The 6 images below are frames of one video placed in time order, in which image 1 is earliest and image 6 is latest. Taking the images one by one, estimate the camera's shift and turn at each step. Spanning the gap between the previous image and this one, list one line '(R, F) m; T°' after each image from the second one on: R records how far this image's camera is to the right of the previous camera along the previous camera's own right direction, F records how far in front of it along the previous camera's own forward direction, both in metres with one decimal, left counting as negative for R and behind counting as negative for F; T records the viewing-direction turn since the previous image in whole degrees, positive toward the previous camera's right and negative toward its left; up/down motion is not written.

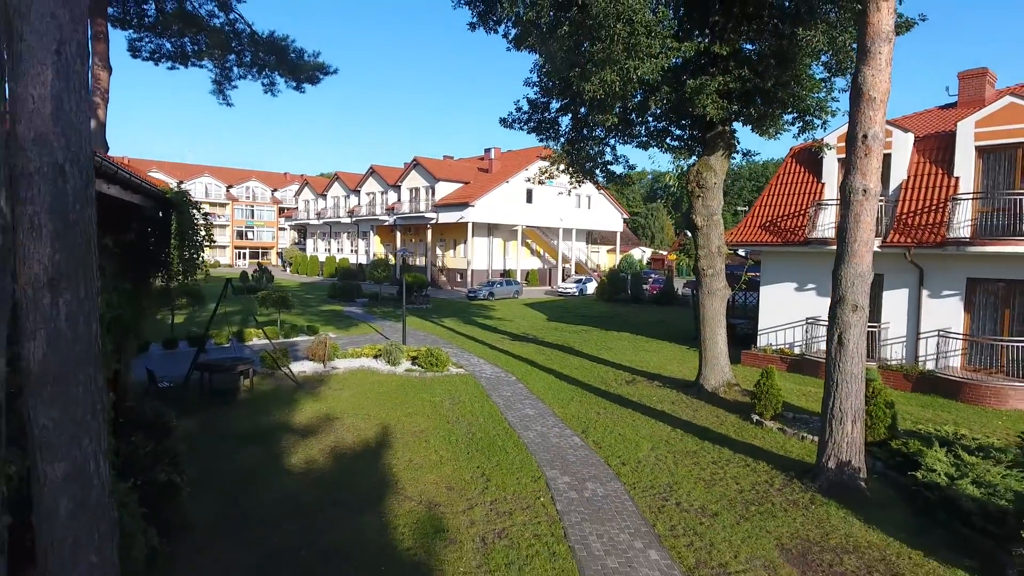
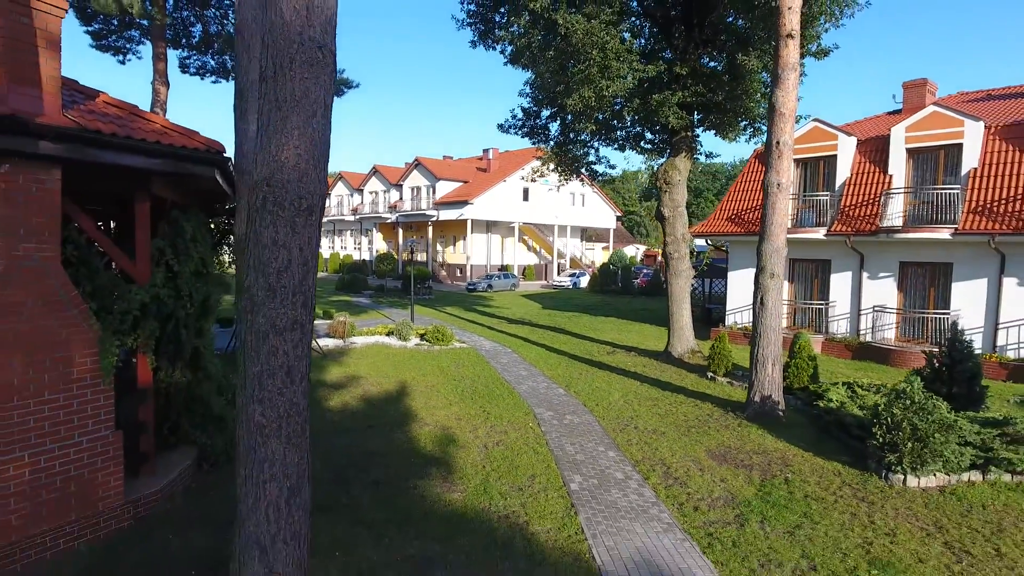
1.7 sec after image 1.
(0.0, -2.0) m; 0°
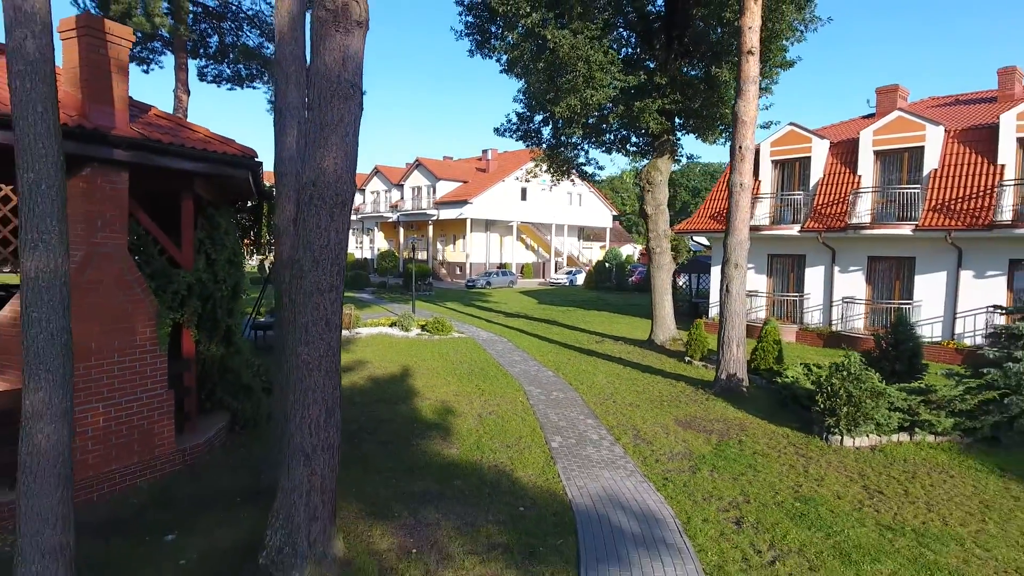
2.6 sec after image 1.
(+0.1, -1.1) m; 0°
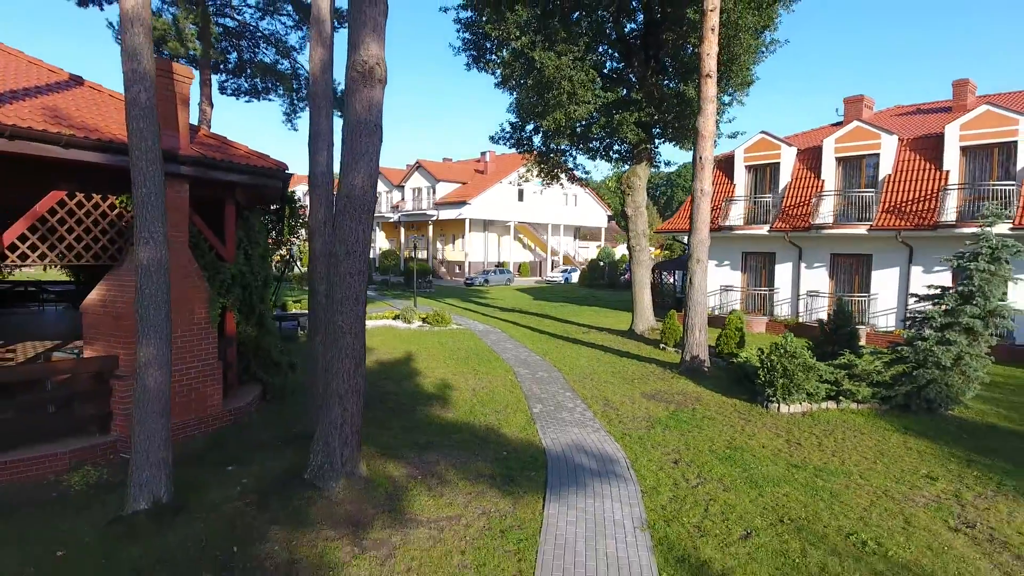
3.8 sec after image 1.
(+0.2, -1.5) m; 0°
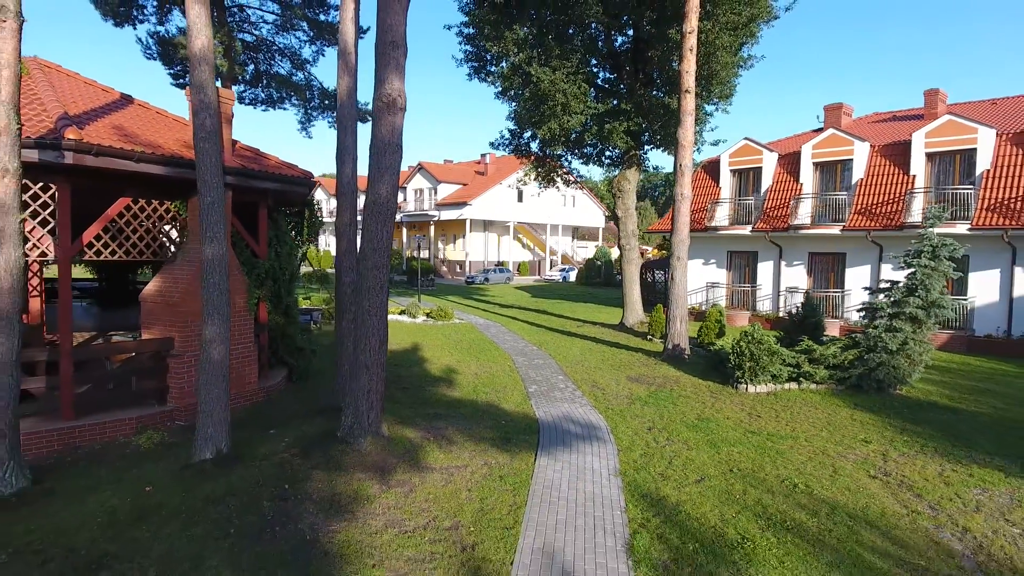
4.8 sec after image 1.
(0.0, -1.2) m; 0°
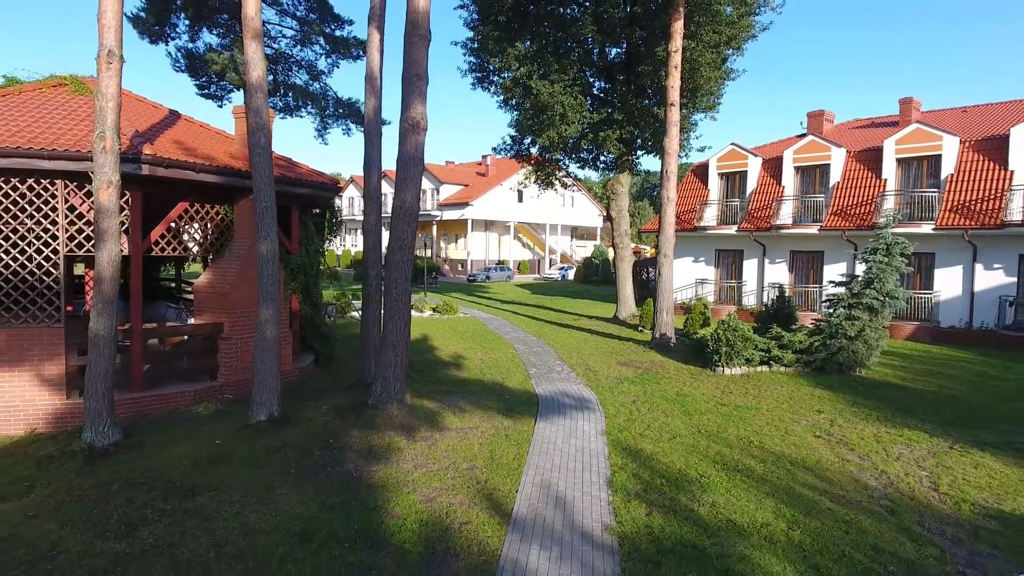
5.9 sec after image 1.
(0.0, -1.3) m; 0°
